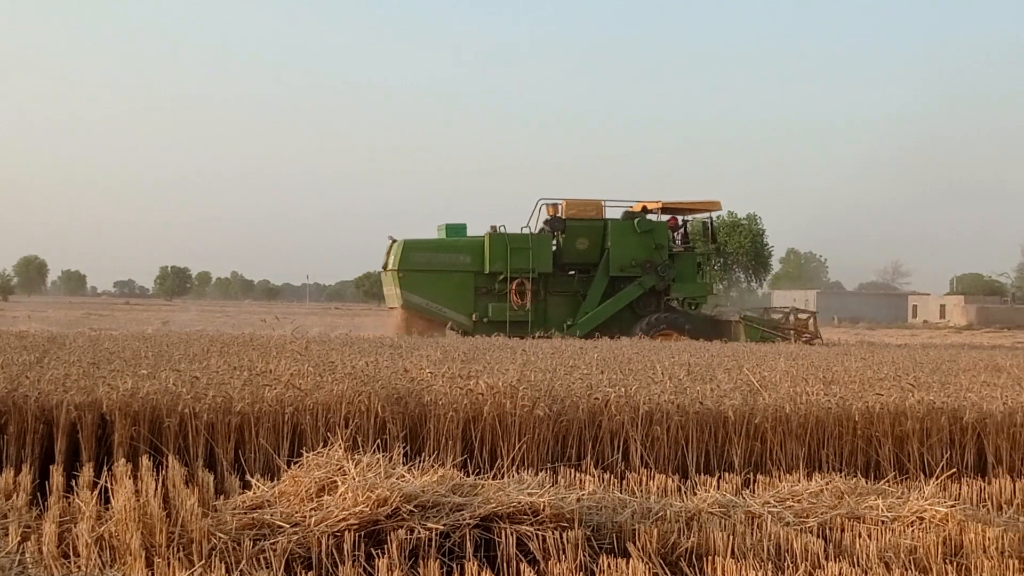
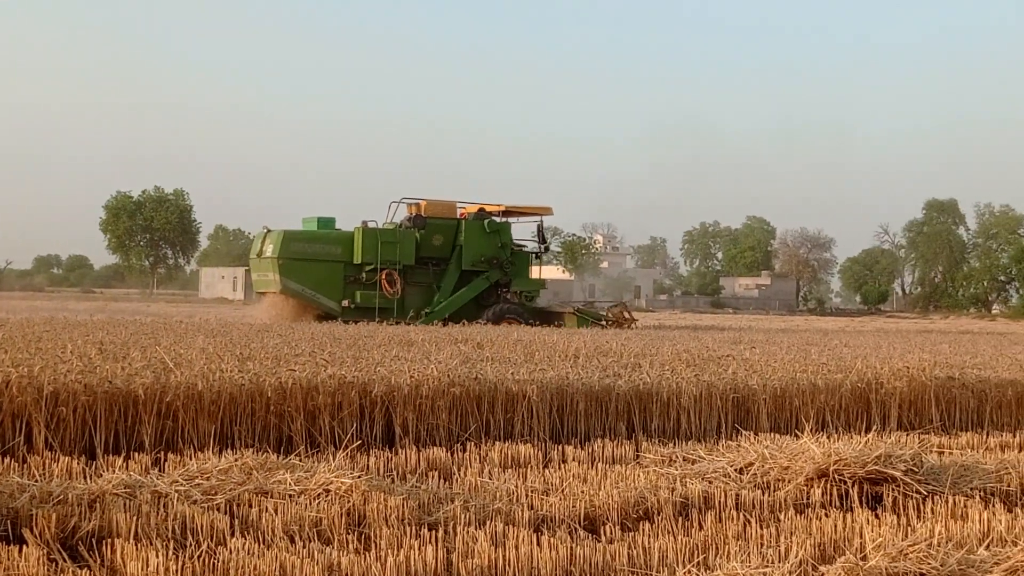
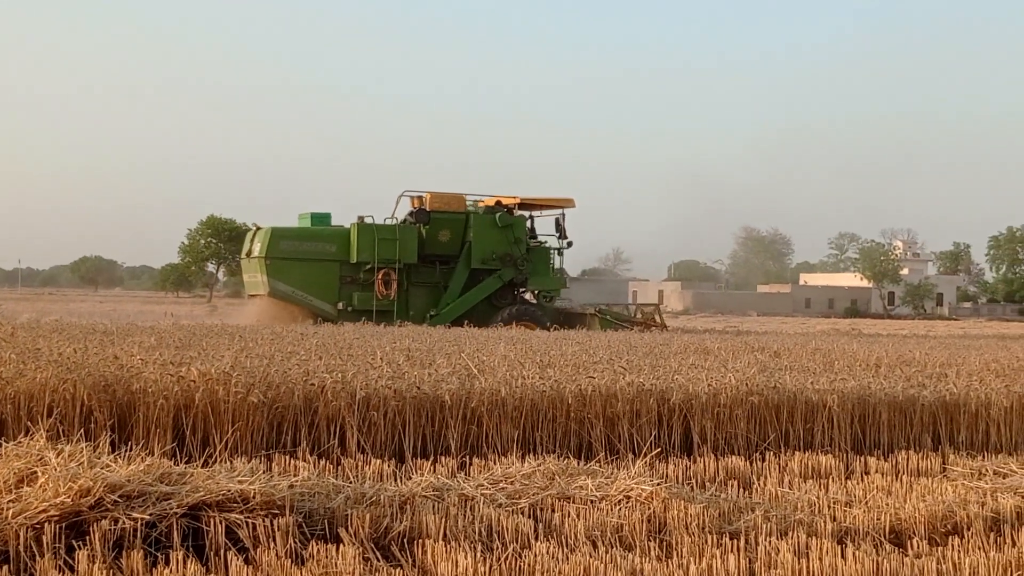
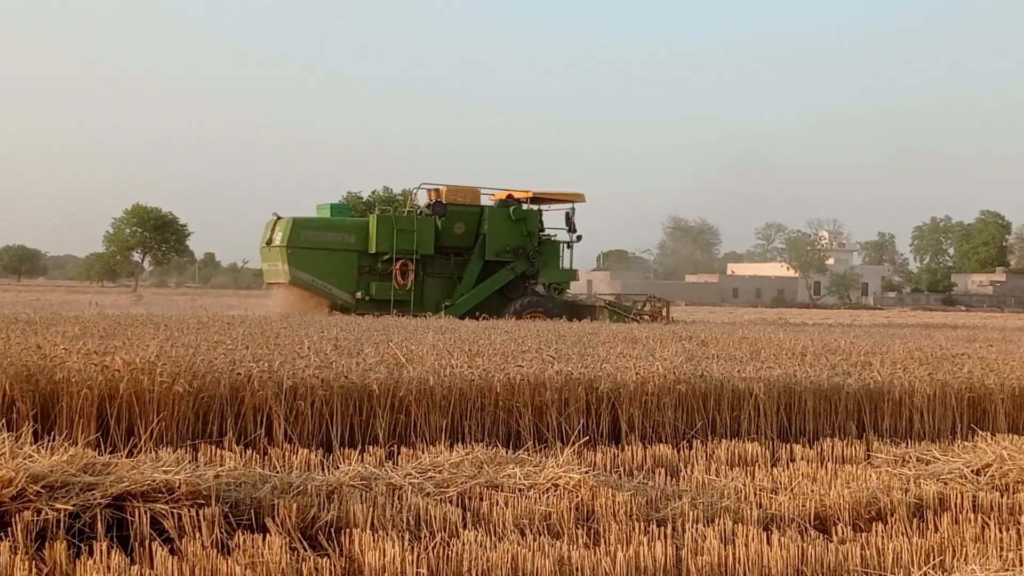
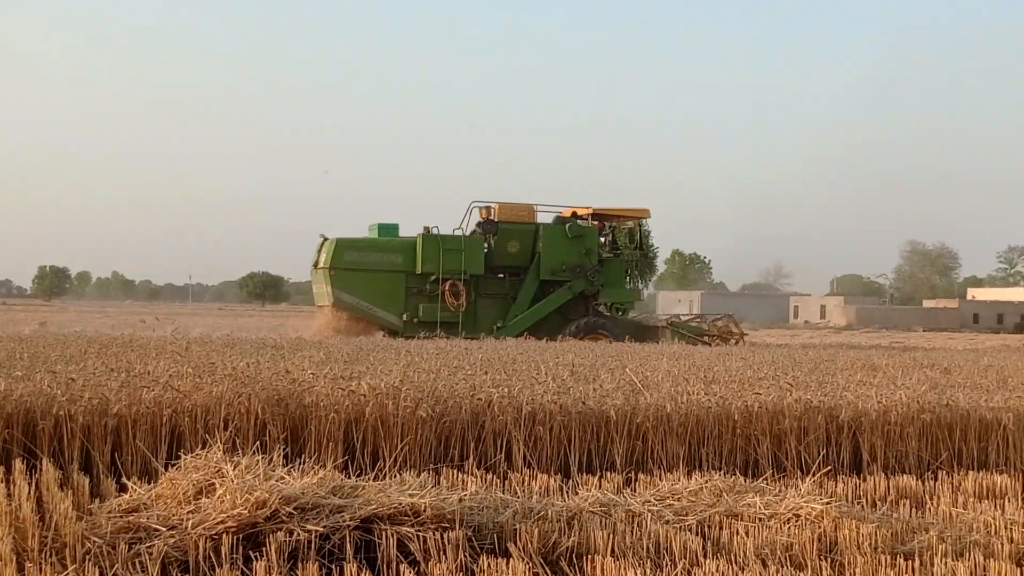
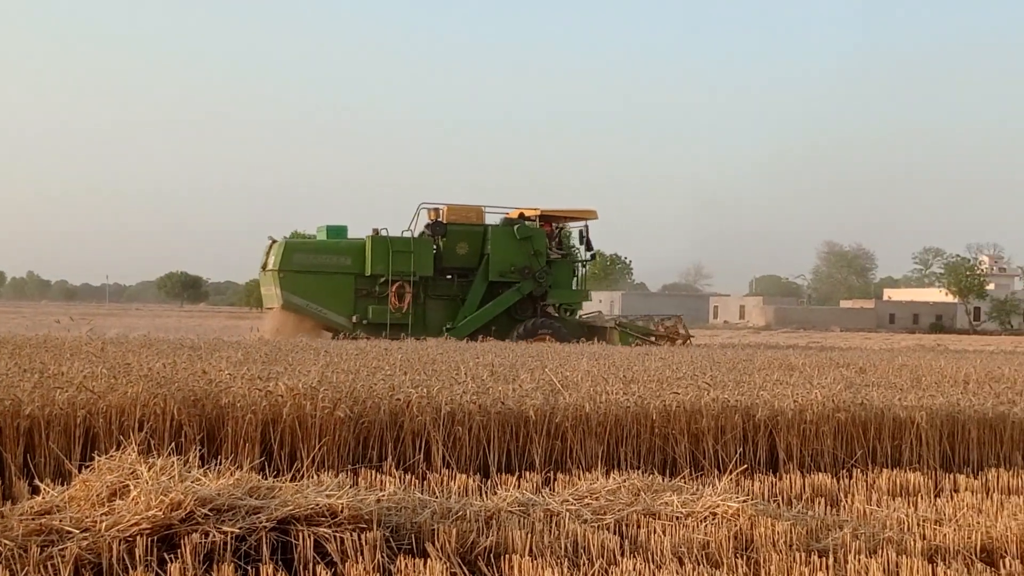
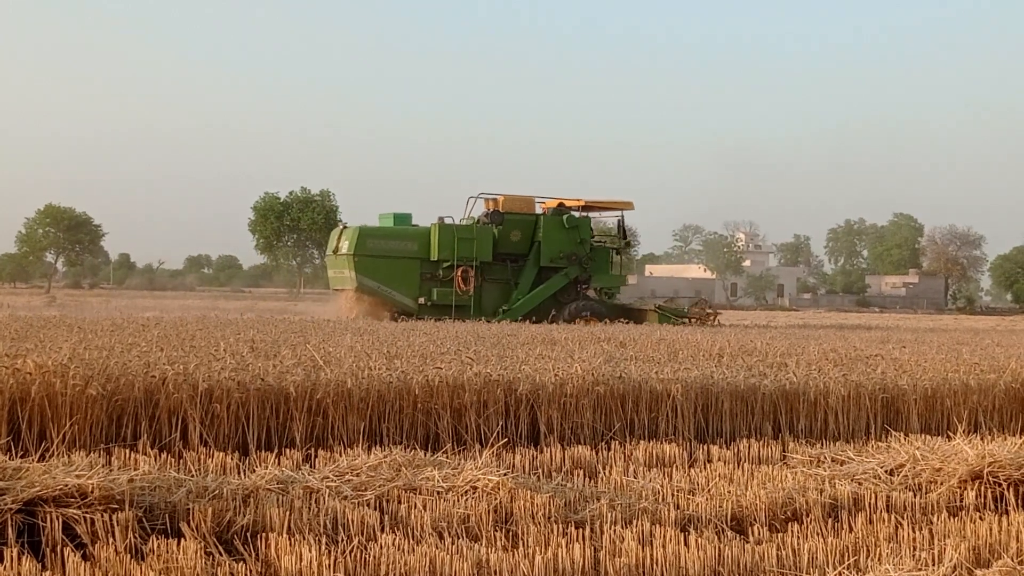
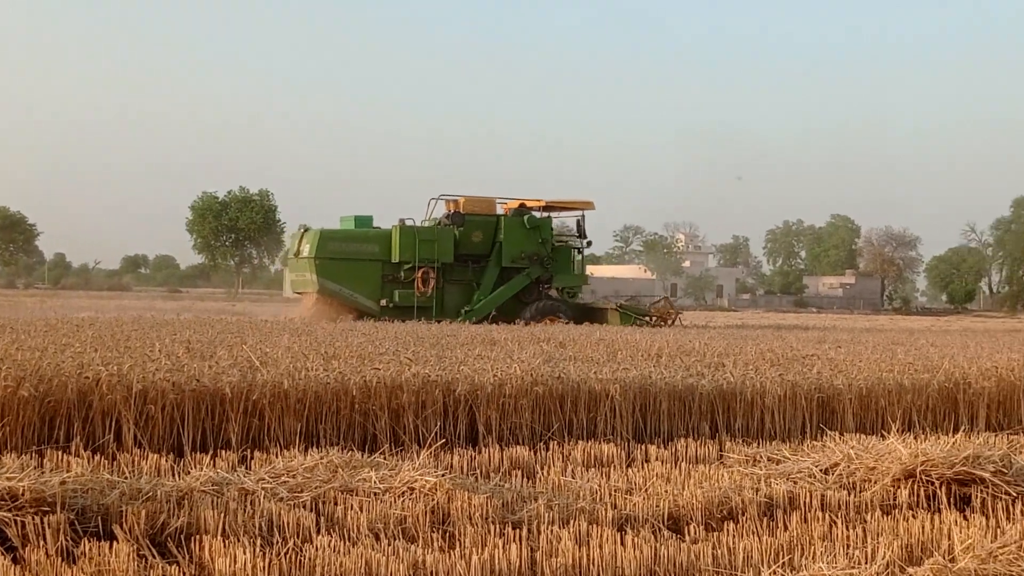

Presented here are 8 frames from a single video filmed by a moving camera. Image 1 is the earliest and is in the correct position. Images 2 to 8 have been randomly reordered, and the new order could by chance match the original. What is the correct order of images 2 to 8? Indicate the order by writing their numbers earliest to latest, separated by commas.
5, 6, 3, 4, 7, 8, 2
